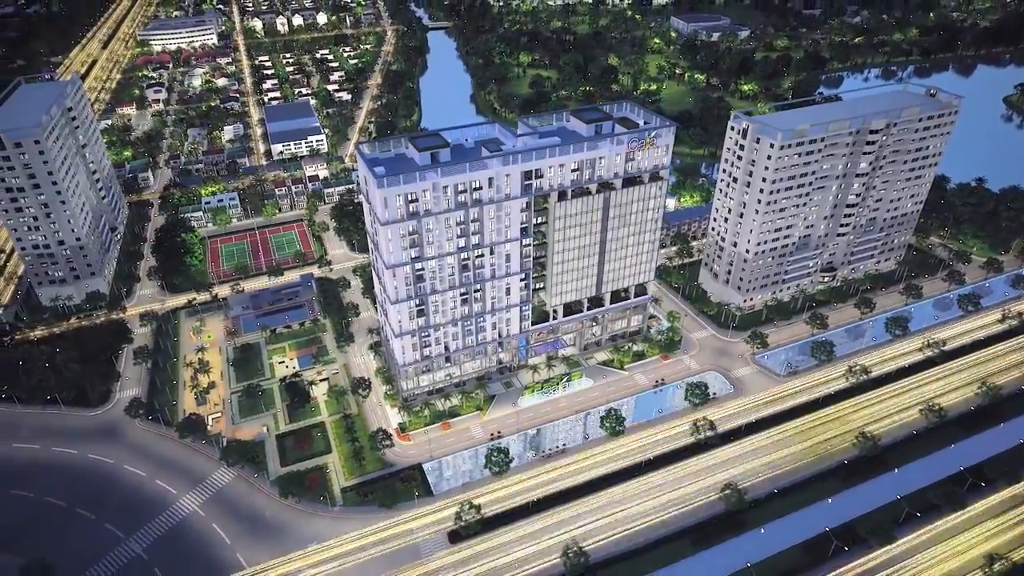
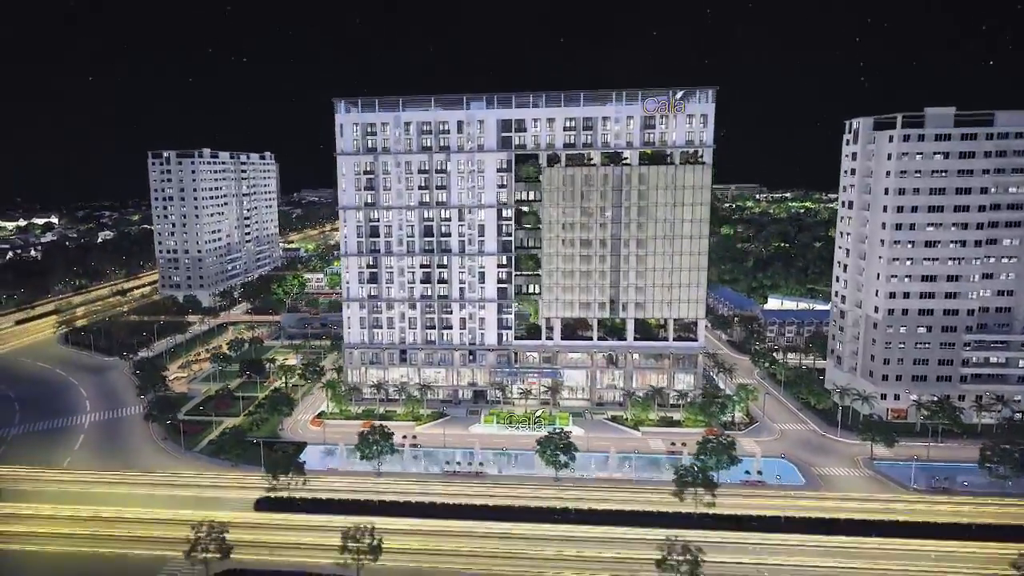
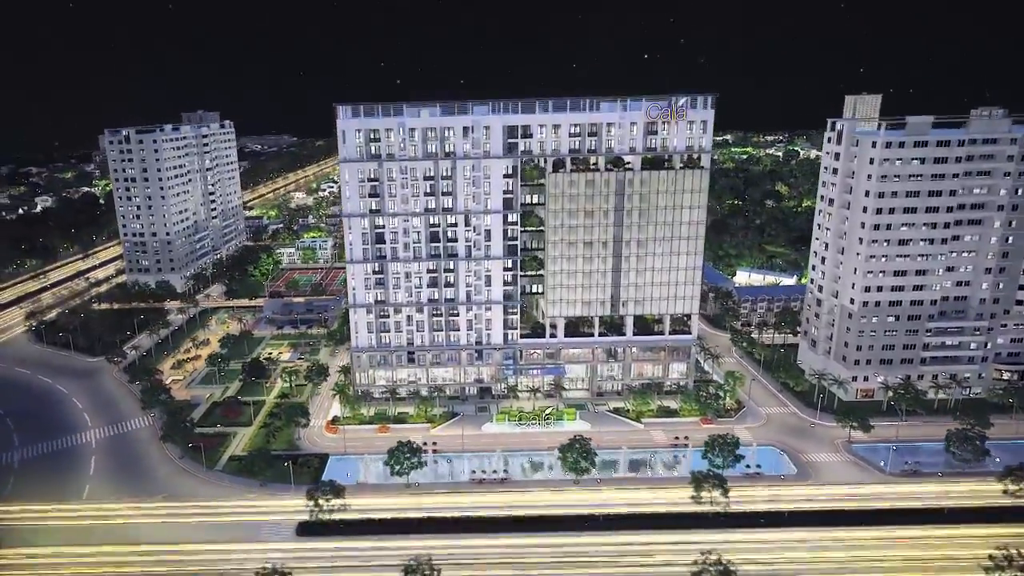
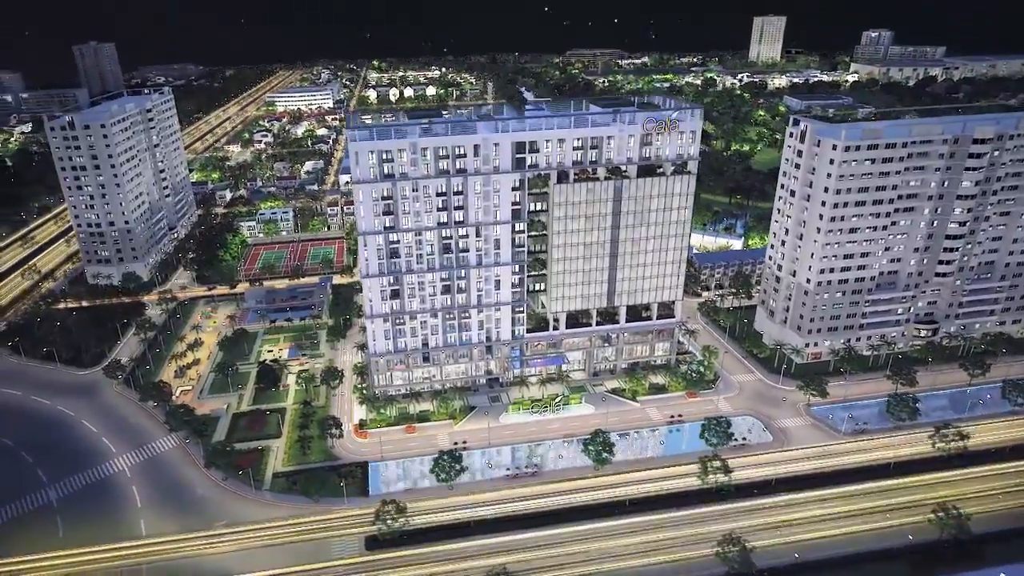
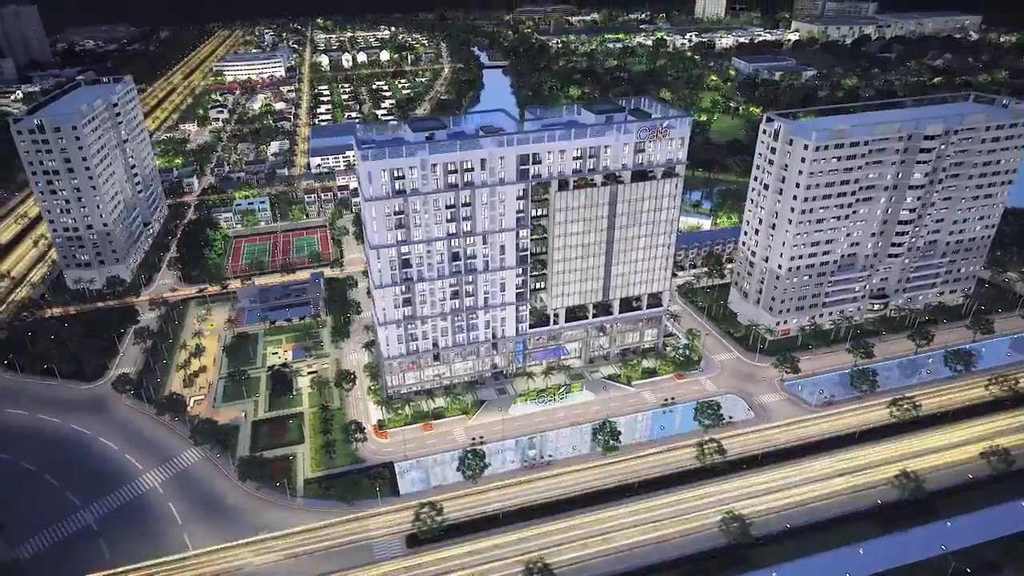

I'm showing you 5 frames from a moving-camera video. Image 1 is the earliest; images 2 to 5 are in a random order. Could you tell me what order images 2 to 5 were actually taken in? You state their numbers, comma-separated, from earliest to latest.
5, 4, 3, 2
